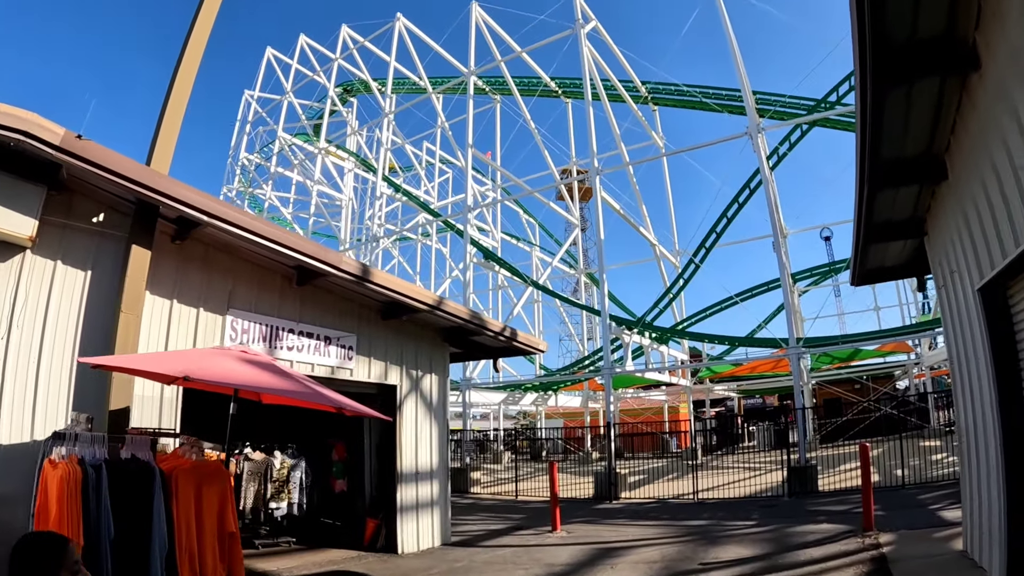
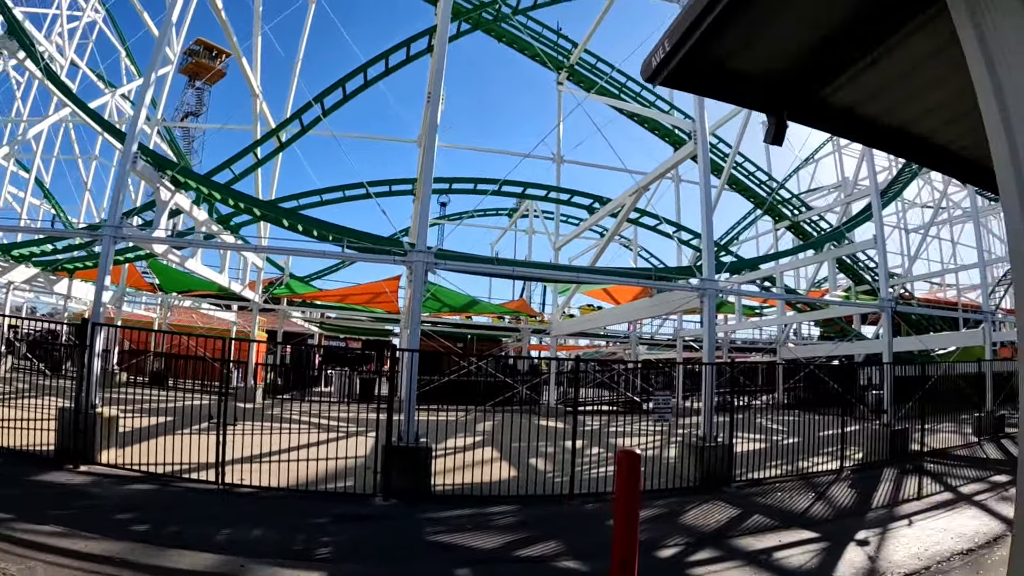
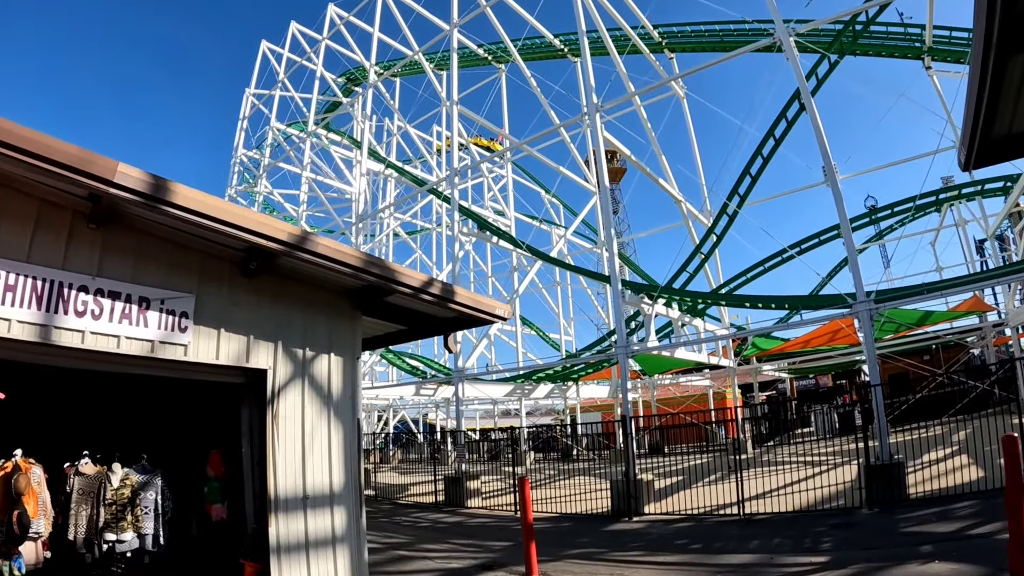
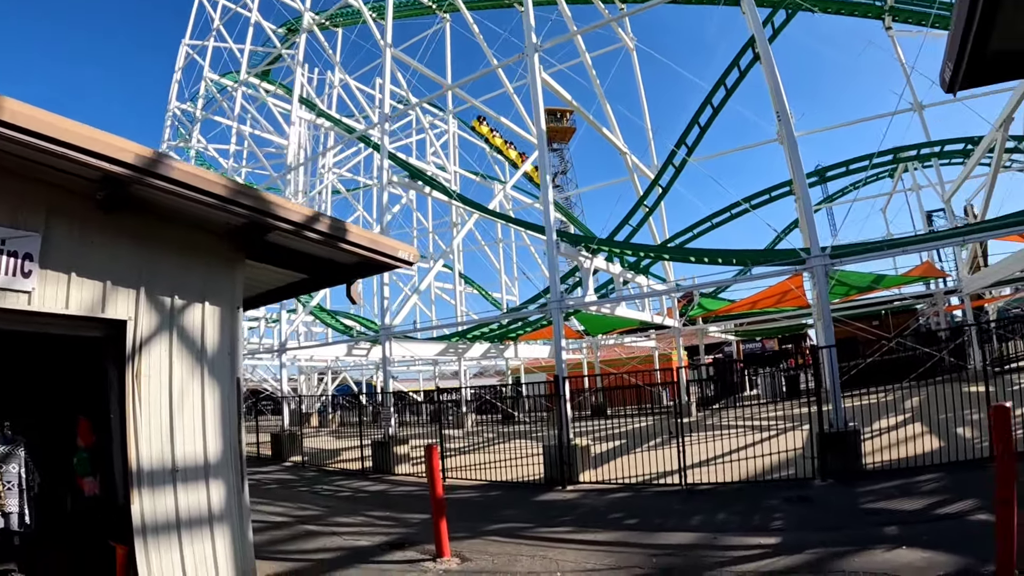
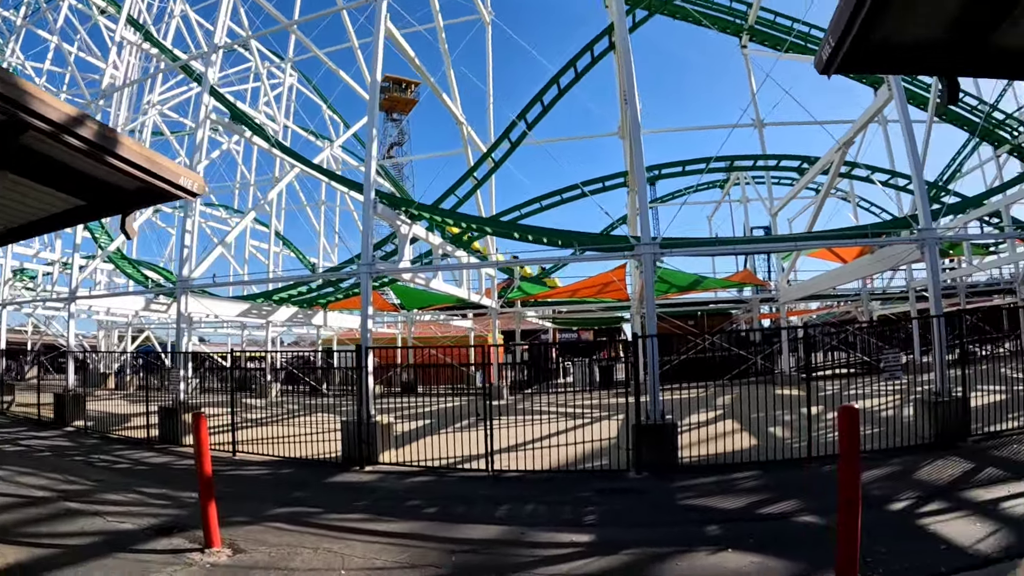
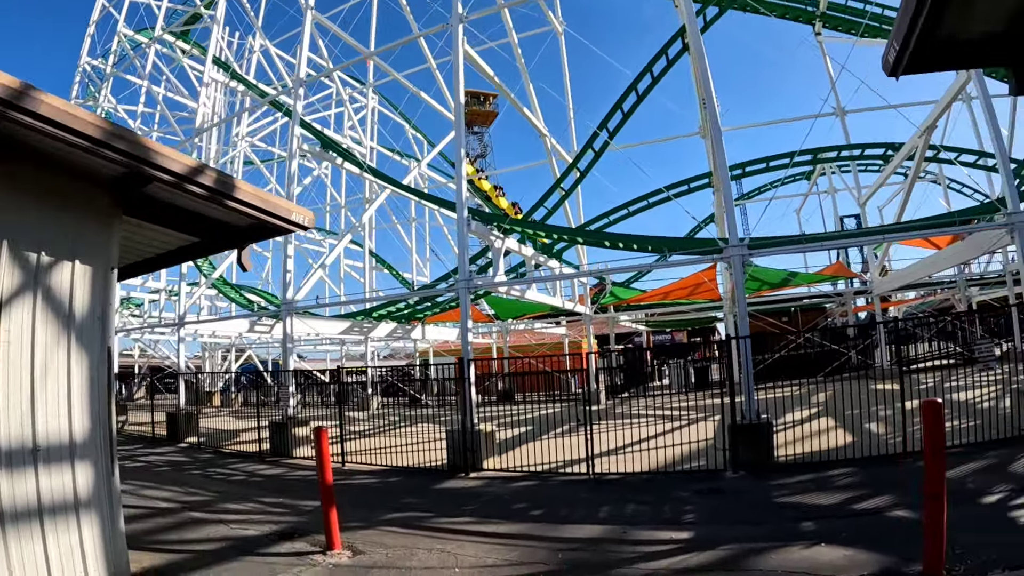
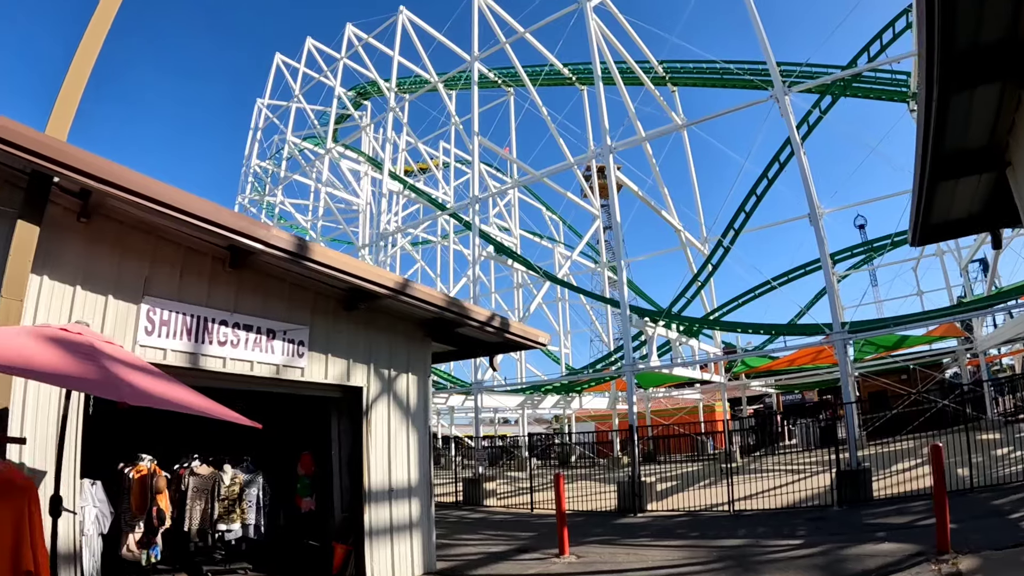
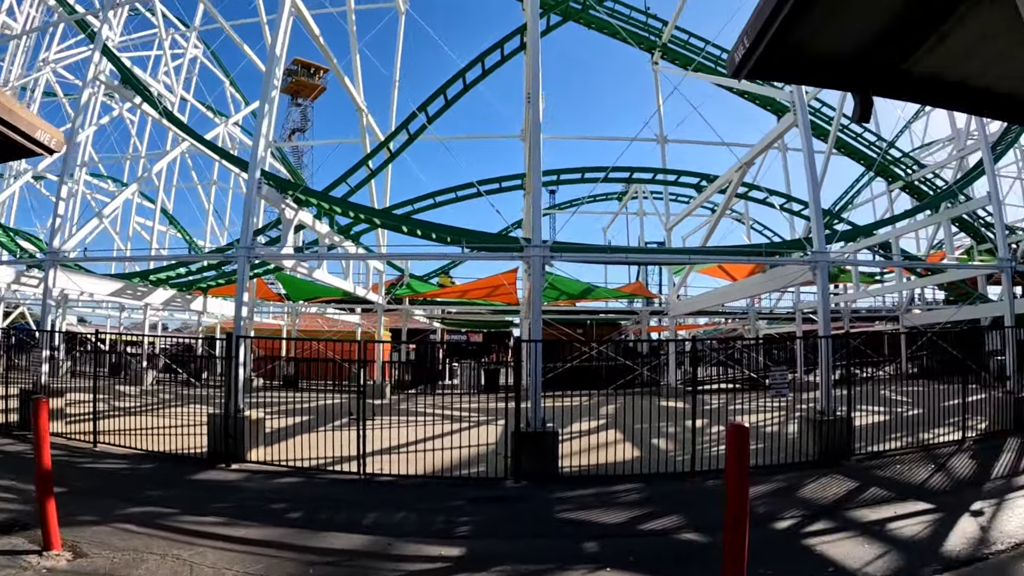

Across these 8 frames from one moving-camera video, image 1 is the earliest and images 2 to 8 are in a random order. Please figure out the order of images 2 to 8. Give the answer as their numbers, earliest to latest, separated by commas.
7, 3, 4, 6, 5, 8, 2
